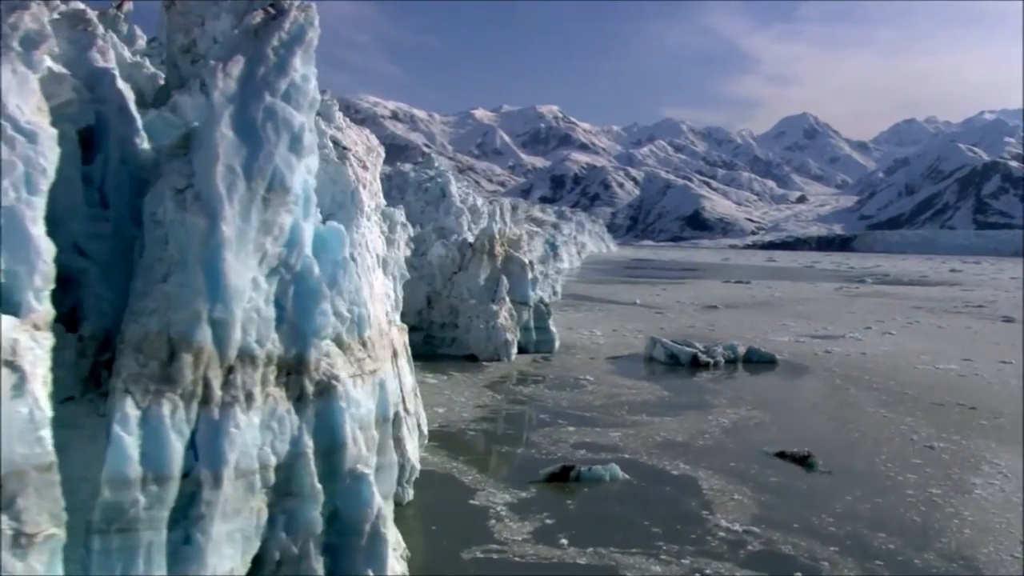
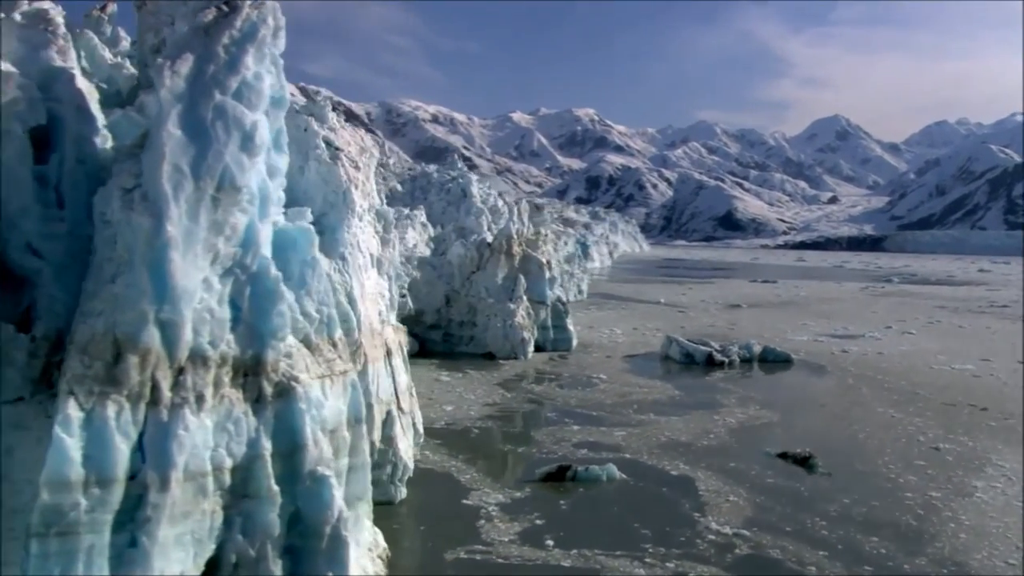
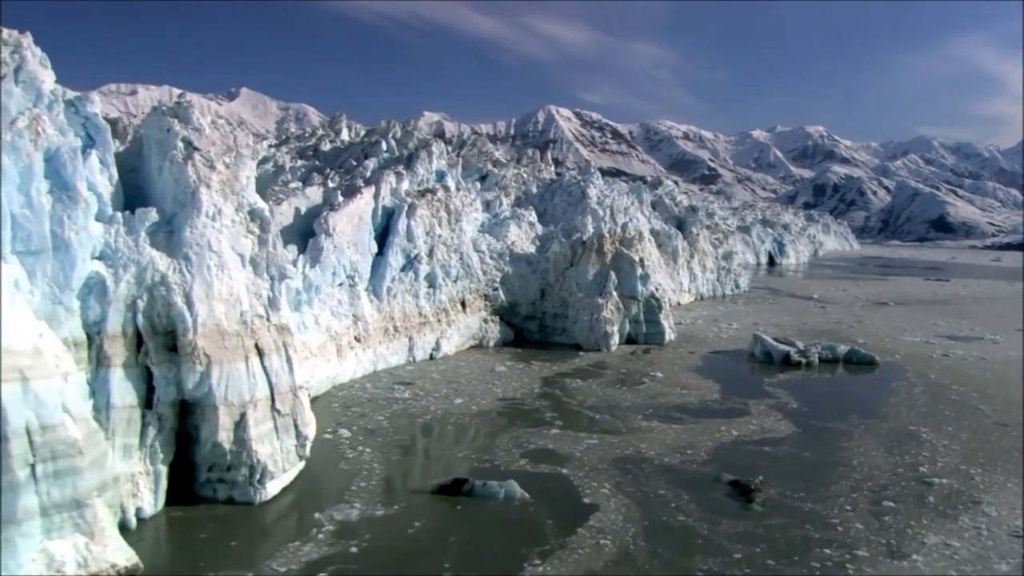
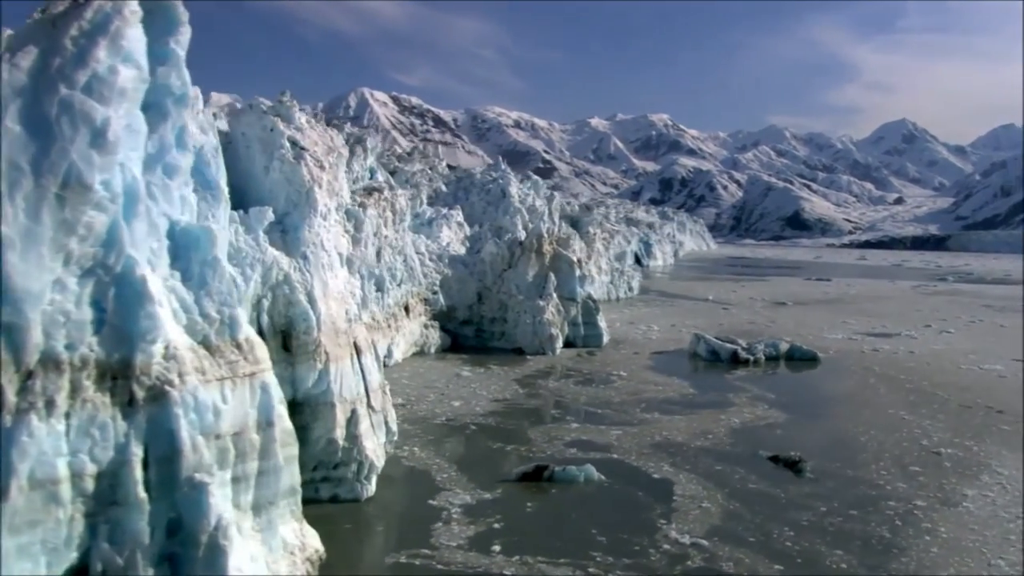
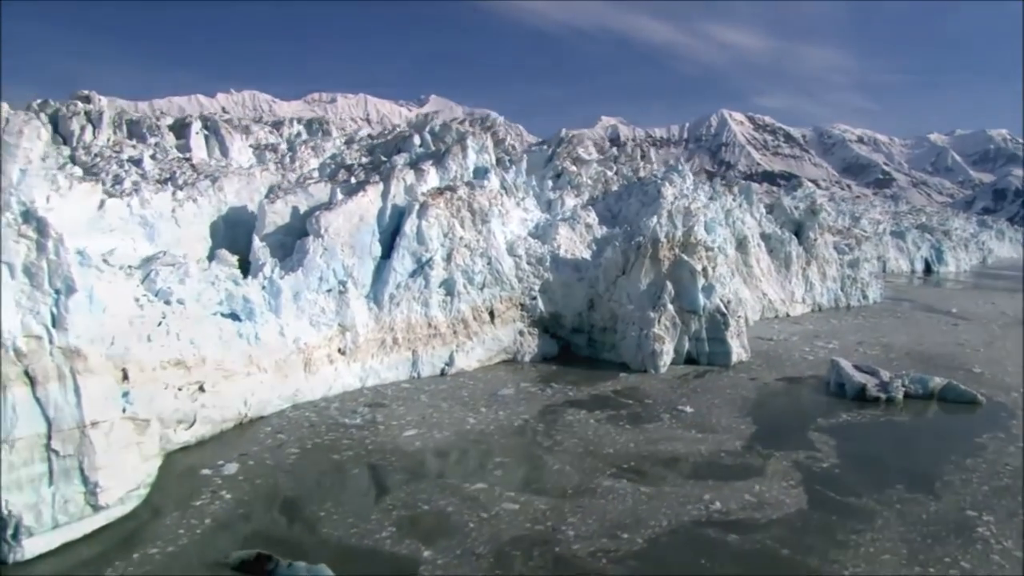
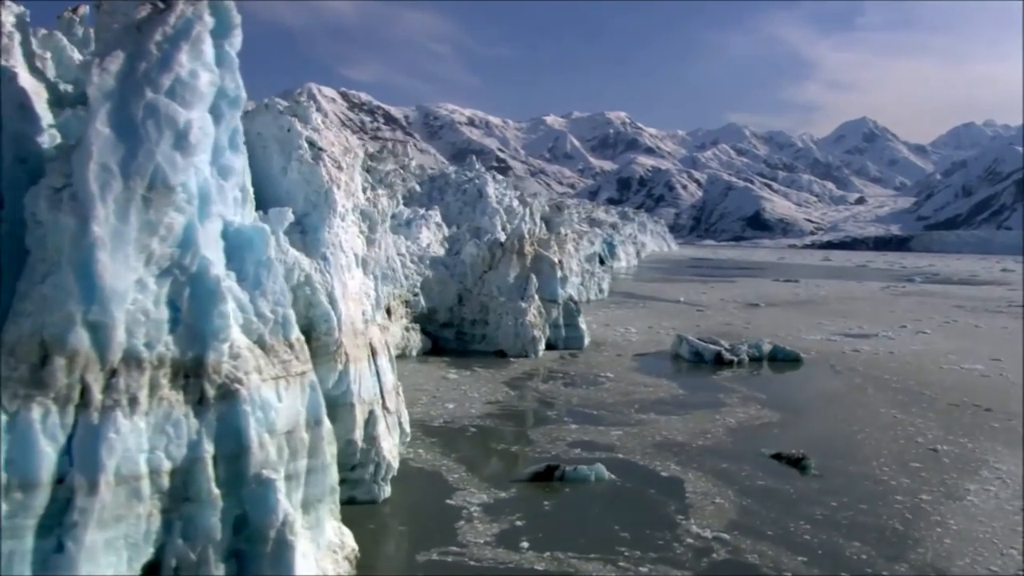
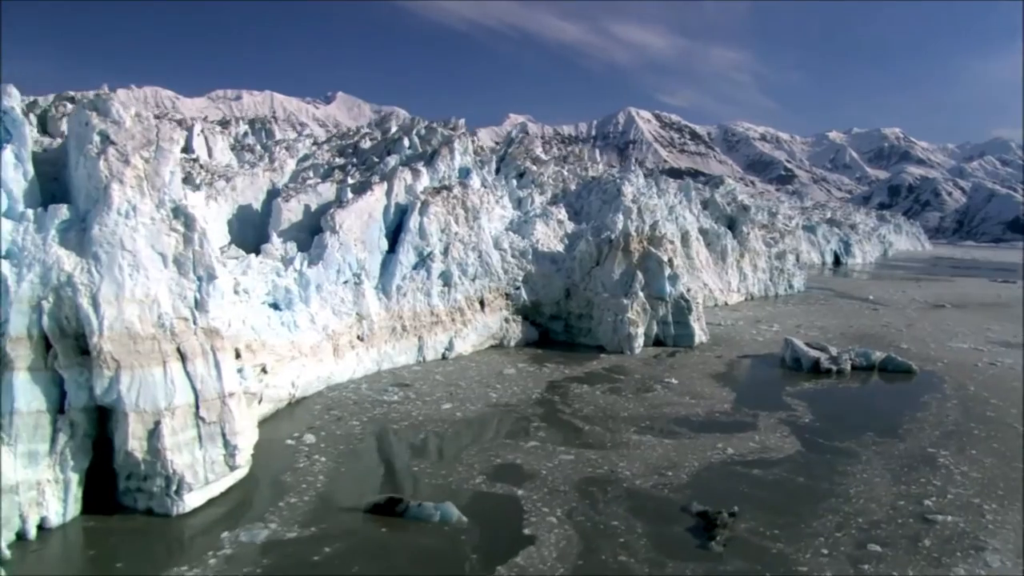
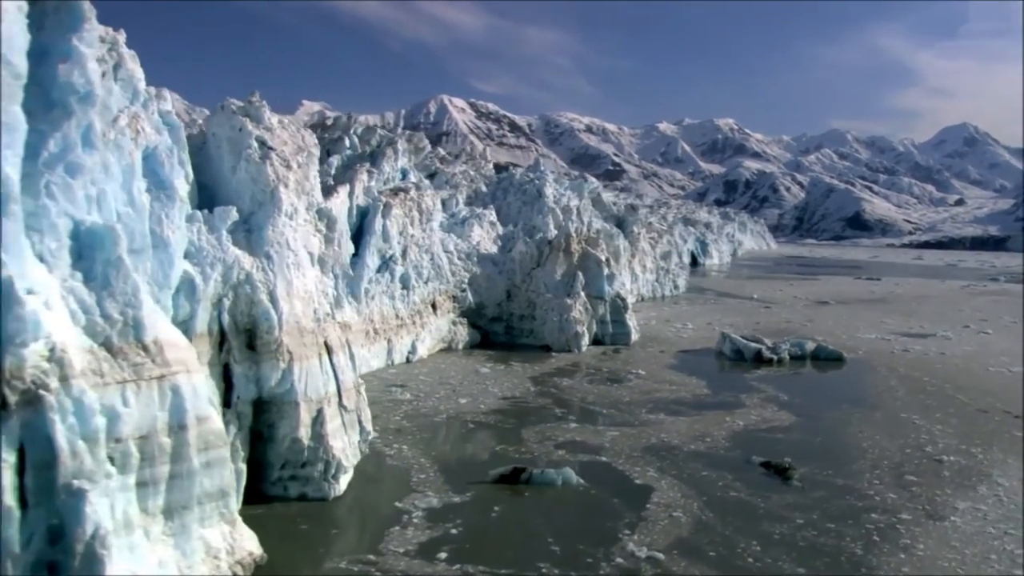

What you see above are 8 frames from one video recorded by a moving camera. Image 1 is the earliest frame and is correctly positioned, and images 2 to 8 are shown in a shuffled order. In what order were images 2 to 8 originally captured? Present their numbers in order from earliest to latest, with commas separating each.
2, 6, 4, 8, 3, 7, 5
